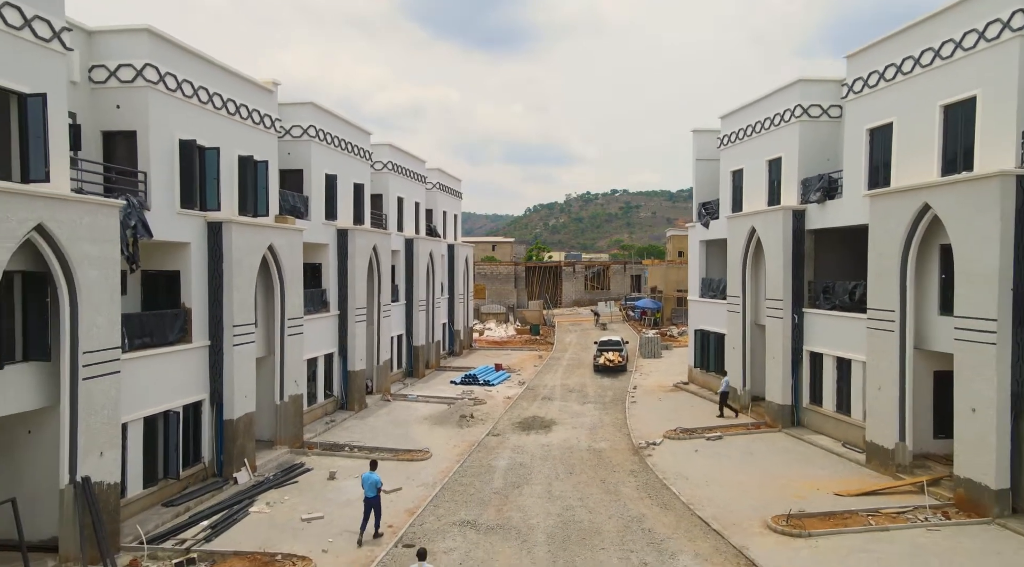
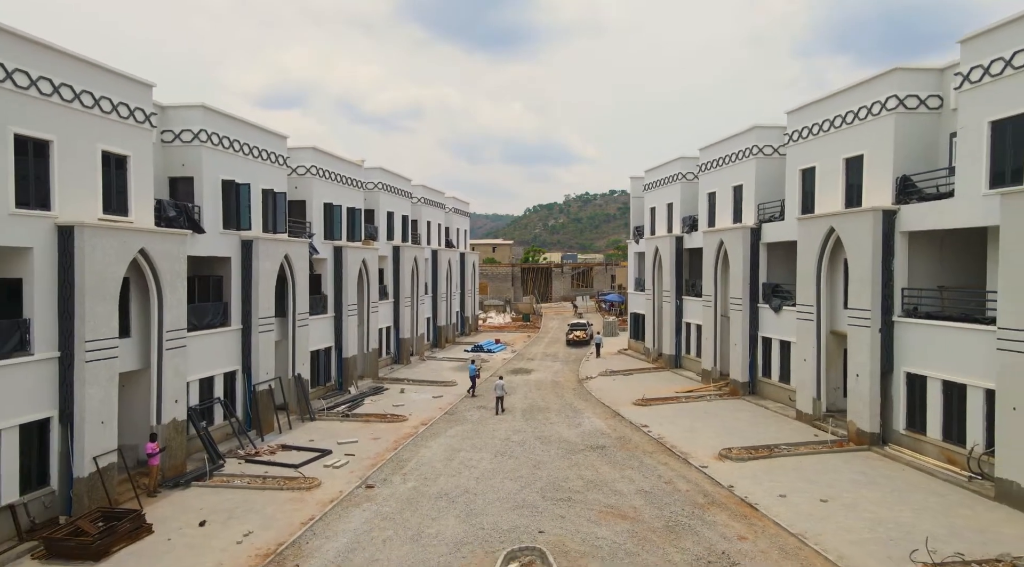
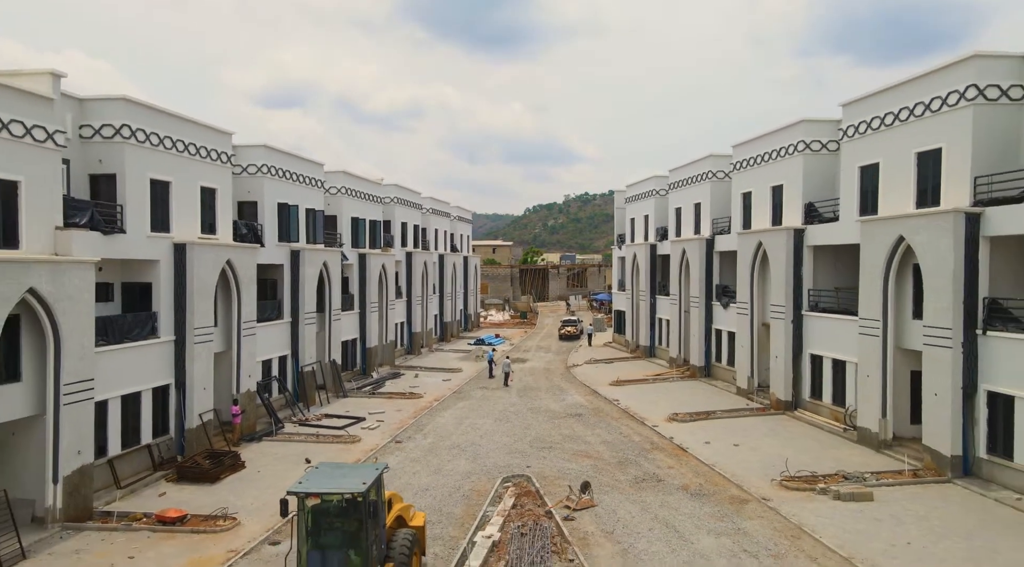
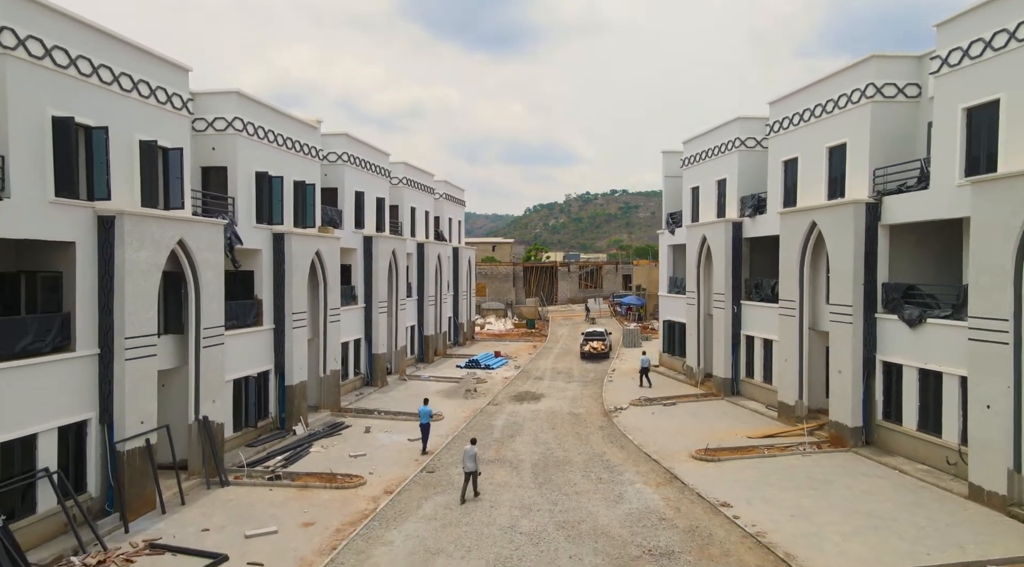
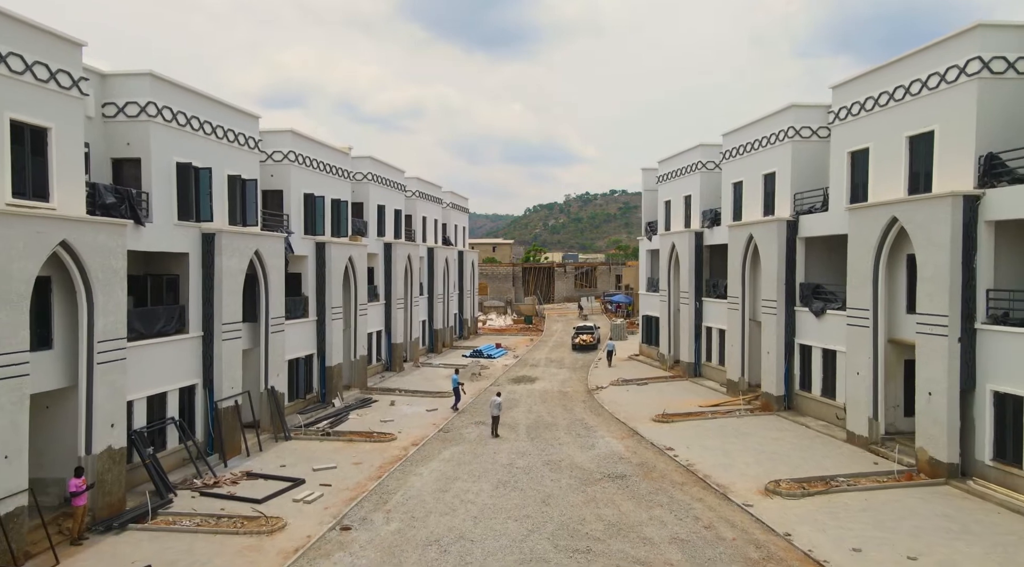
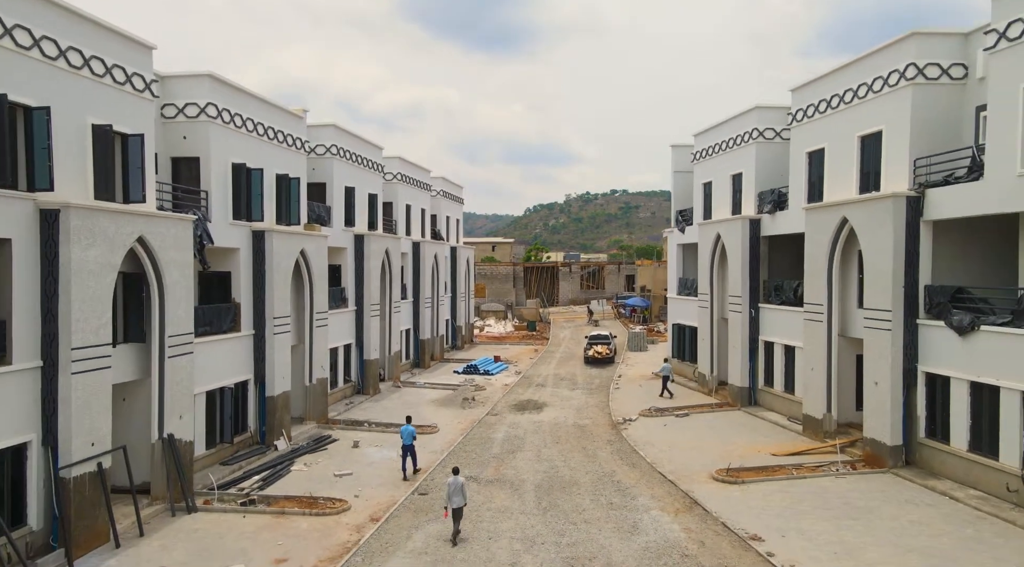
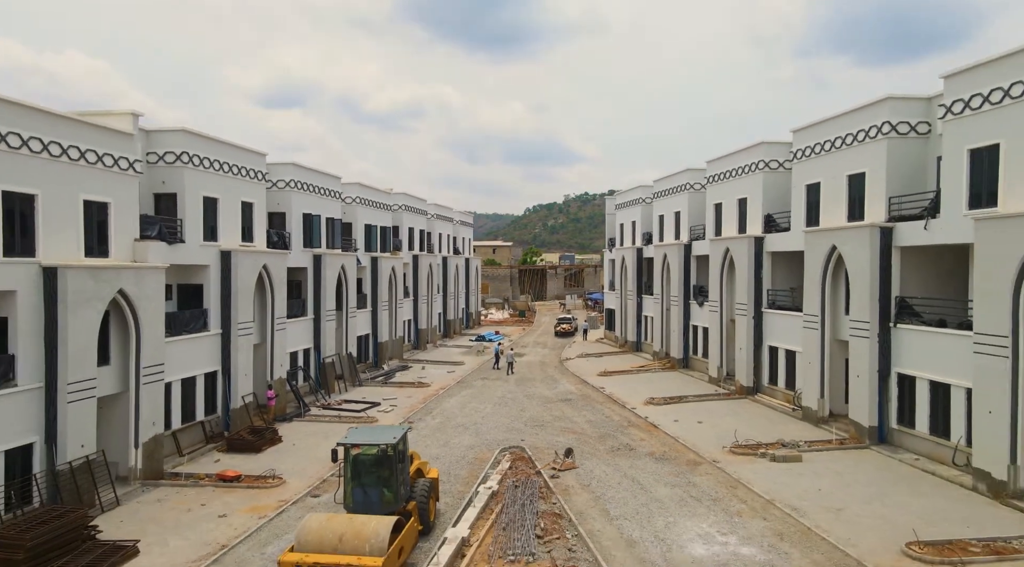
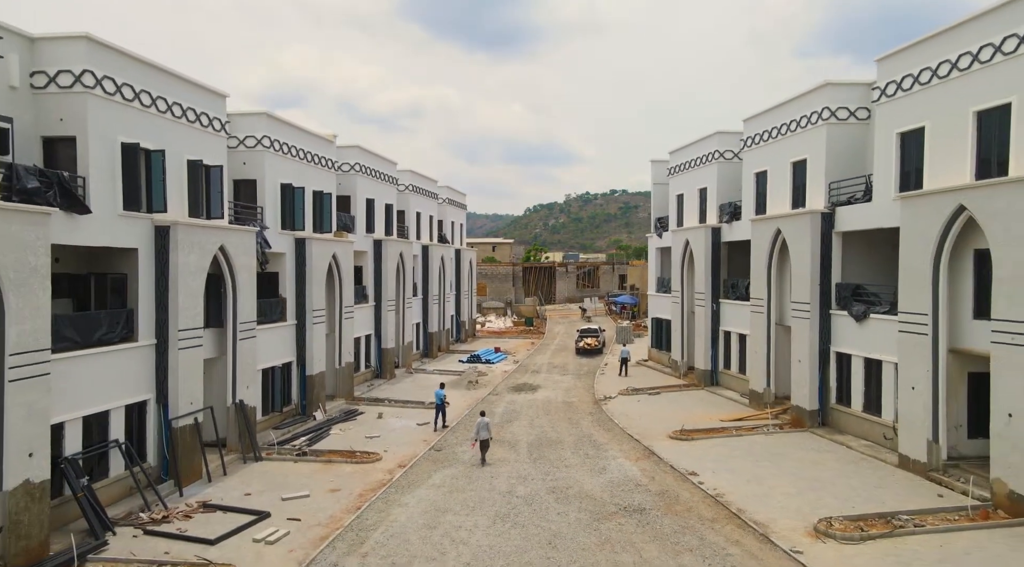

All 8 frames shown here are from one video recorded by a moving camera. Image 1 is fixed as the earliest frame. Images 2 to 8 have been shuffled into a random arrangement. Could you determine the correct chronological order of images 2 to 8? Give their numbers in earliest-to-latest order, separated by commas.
6, 4, 8, 5, 2, 3, 7
